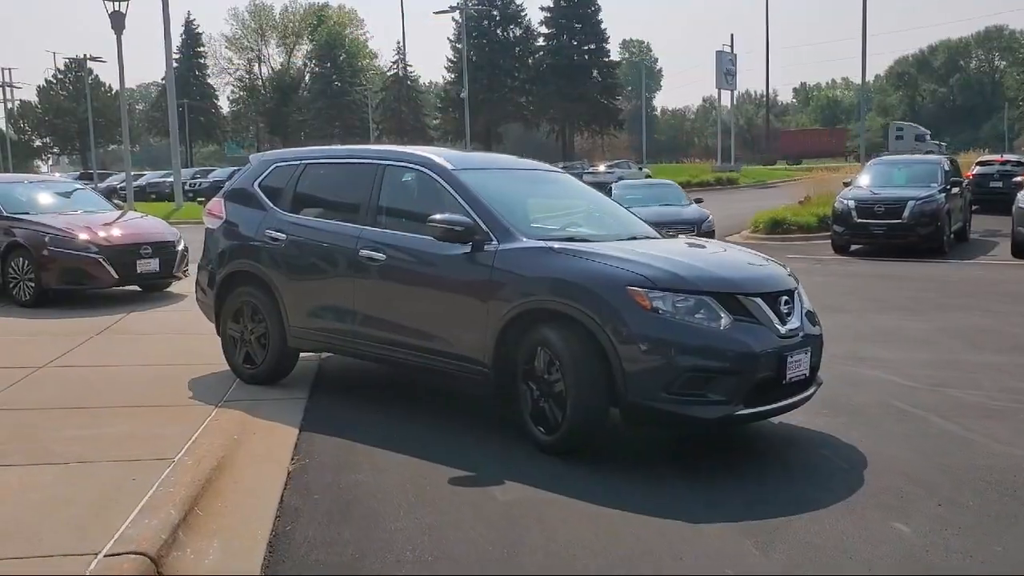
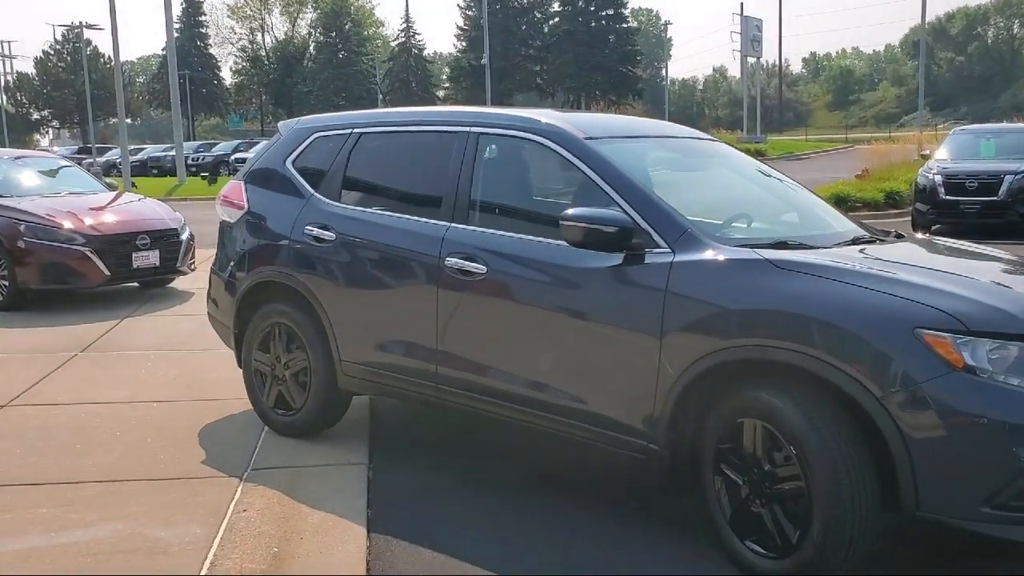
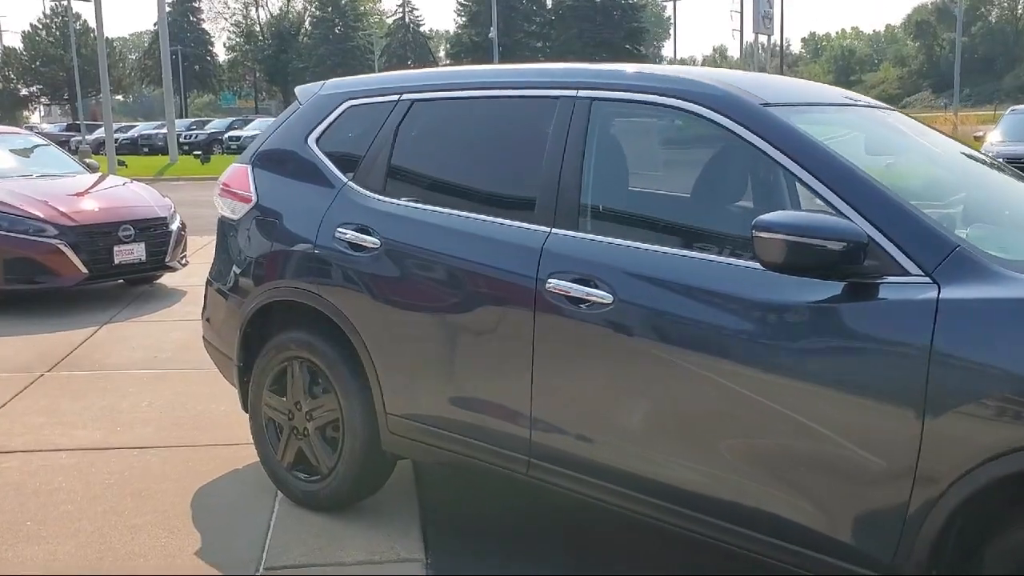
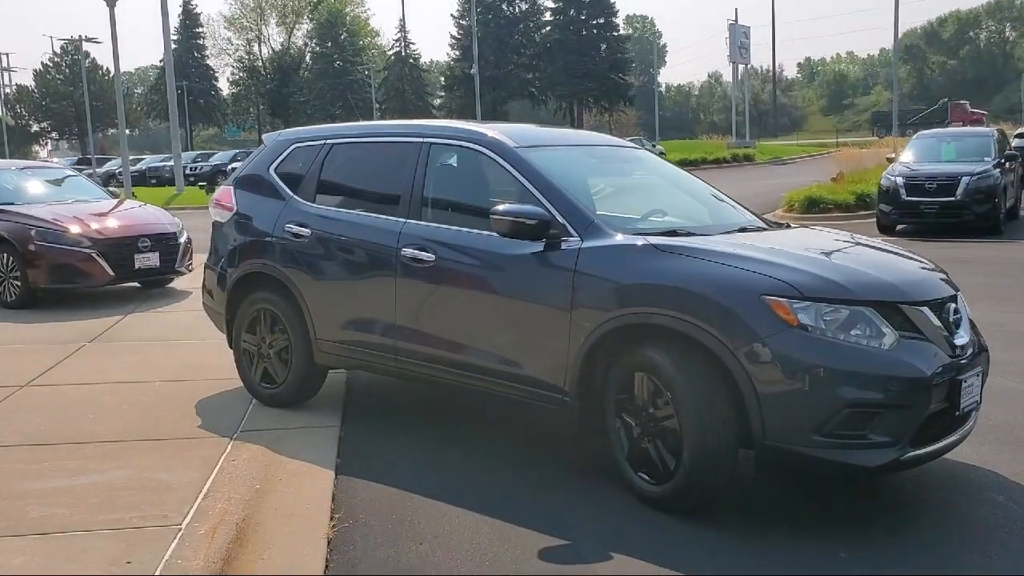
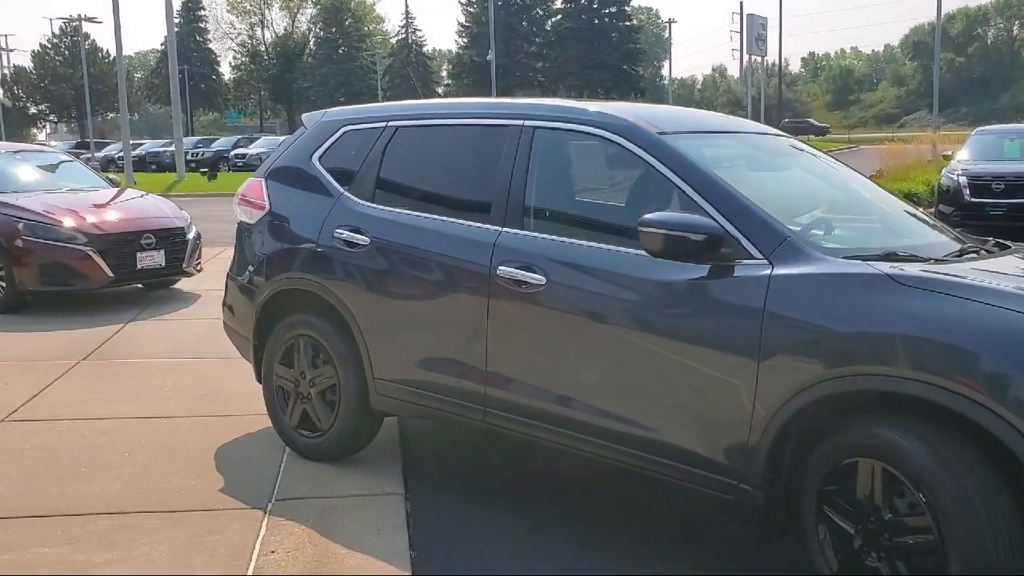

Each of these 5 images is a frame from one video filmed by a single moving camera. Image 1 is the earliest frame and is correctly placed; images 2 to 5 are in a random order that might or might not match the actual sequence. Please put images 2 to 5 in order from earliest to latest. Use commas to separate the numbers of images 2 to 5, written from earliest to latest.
4, 2, 5, 3
